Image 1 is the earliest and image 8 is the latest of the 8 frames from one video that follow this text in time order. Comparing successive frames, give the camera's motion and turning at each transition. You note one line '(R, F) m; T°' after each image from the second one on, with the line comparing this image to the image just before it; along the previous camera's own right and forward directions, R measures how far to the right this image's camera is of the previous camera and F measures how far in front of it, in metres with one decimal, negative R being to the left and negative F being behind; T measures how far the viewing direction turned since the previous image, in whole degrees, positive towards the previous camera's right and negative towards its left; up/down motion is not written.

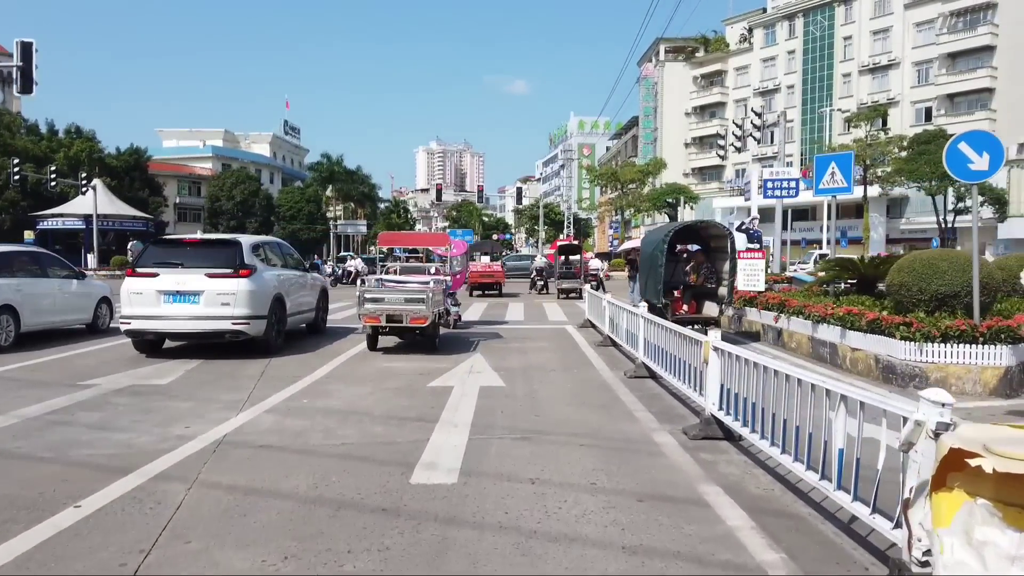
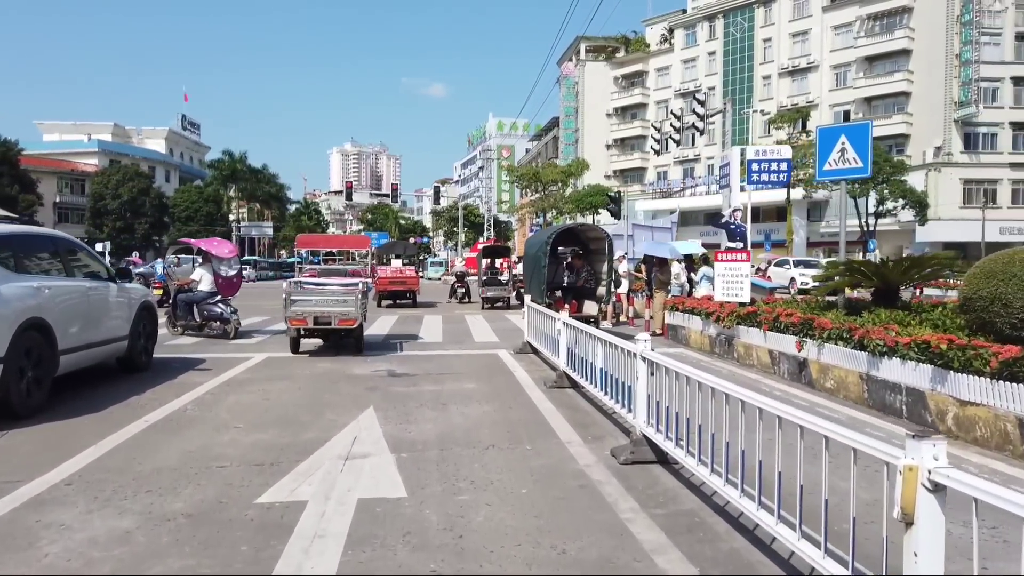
(+0.1, +4.4) m; +6°
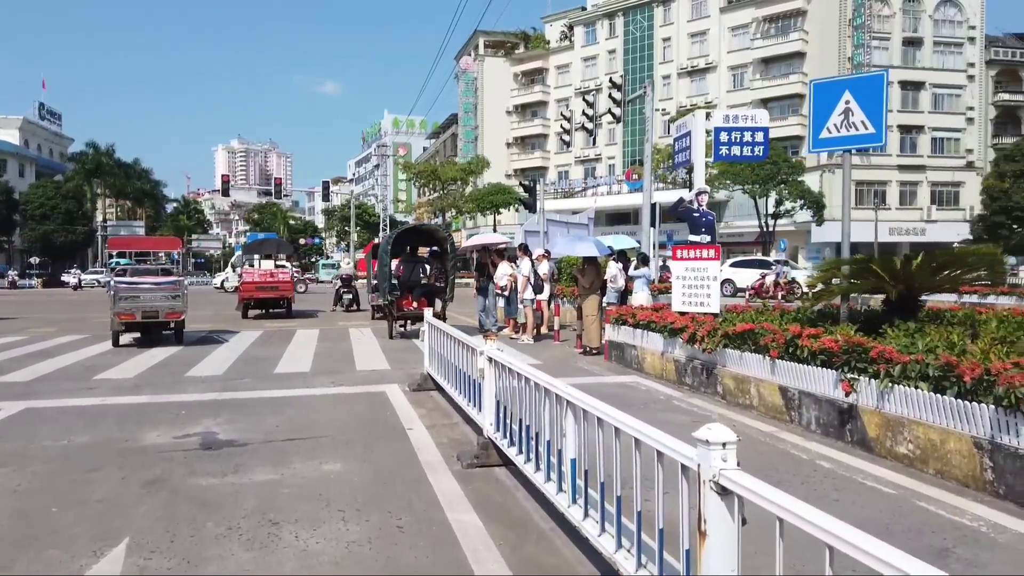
(+0.1, +3.7) m; +8°
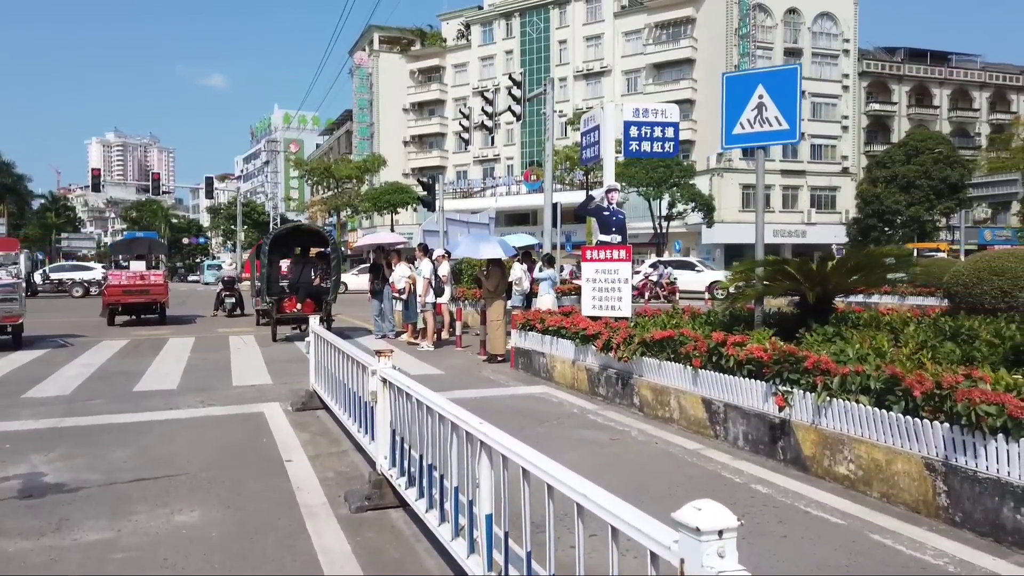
(0.0, +0.9) m; +8°
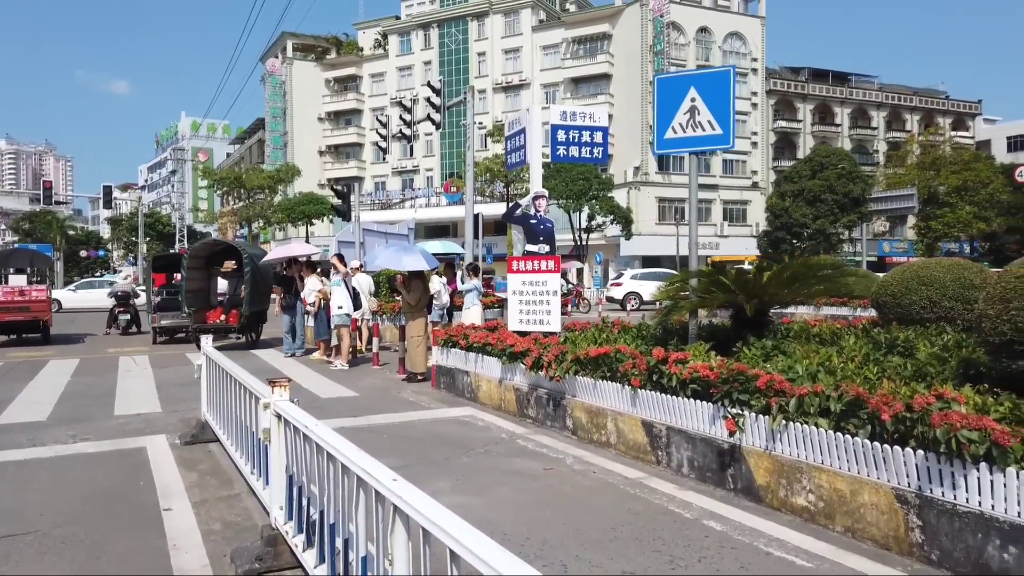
(0.0, +0.7) m; +6°
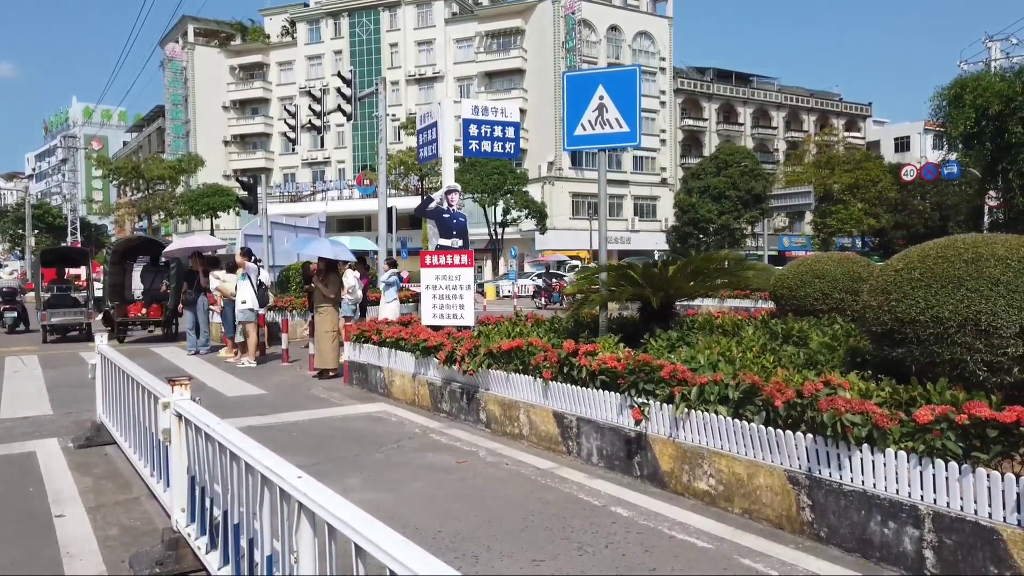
(0.0, 0.0) m; +6°
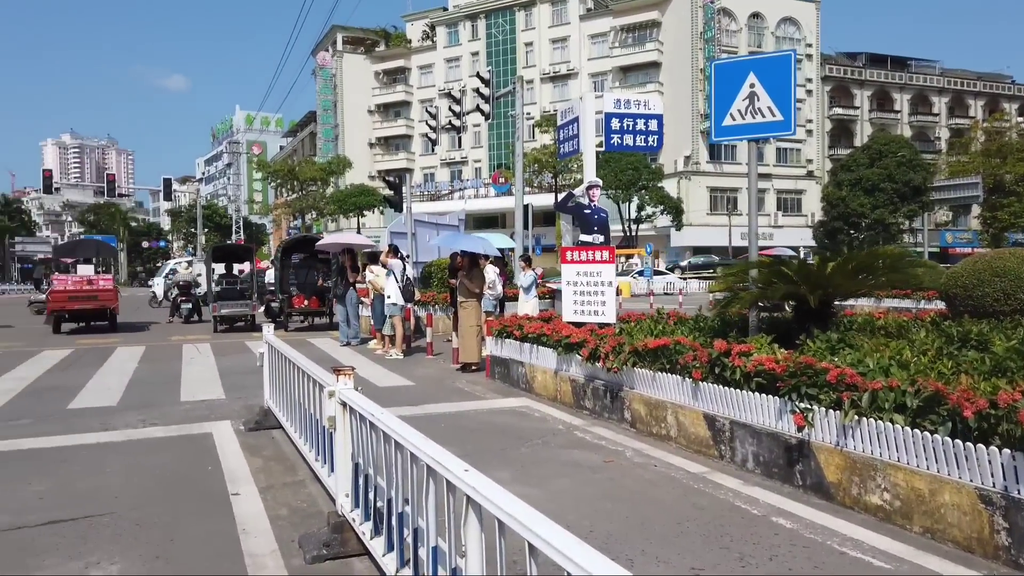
(-0.1, +0.1) m; -10°
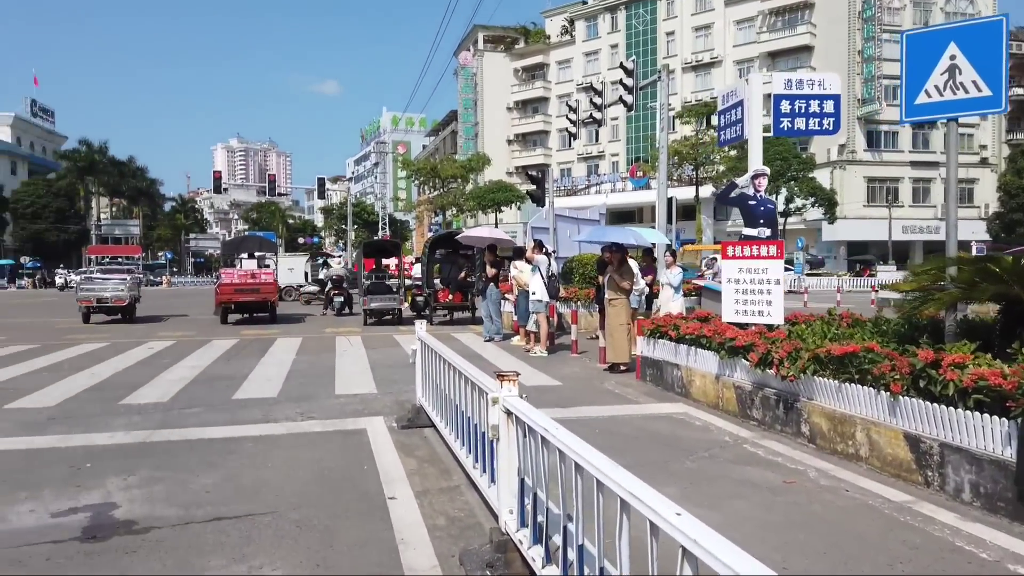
(-0.2, +0.4) m; -10°
